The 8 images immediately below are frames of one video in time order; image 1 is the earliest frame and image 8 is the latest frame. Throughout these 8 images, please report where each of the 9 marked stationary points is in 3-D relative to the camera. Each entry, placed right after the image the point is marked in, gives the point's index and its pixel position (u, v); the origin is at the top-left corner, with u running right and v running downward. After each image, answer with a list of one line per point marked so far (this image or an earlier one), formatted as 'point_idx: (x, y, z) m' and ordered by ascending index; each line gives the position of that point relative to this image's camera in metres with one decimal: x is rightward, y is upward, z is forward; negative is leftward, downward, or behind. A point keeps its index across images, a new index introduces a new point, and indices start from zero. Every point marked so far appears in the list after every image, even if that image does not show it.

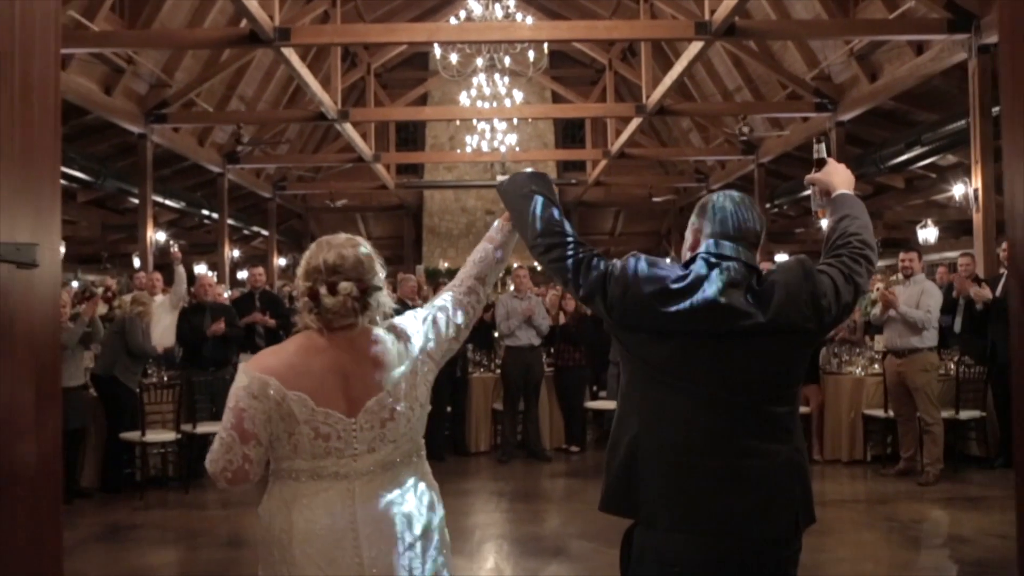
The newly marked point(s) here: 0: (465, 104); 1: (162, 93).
0: (-0.7, +2.7, +15.4) m
1: (-4.6, +2.6, +13.8) m
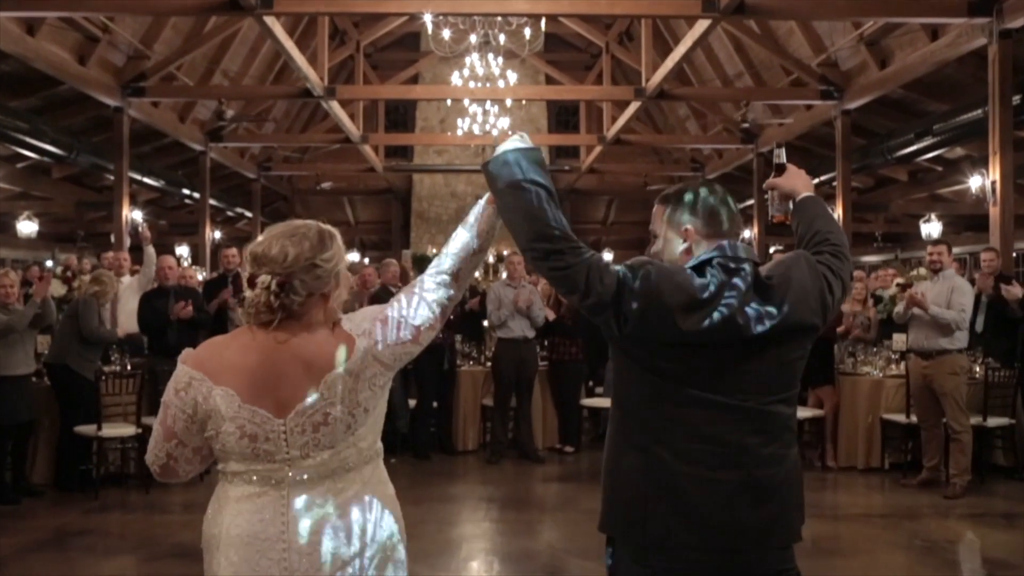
0: (-0.8, +2.9, +14.8) m
1: (-4.7, +2.8, +13.2) m
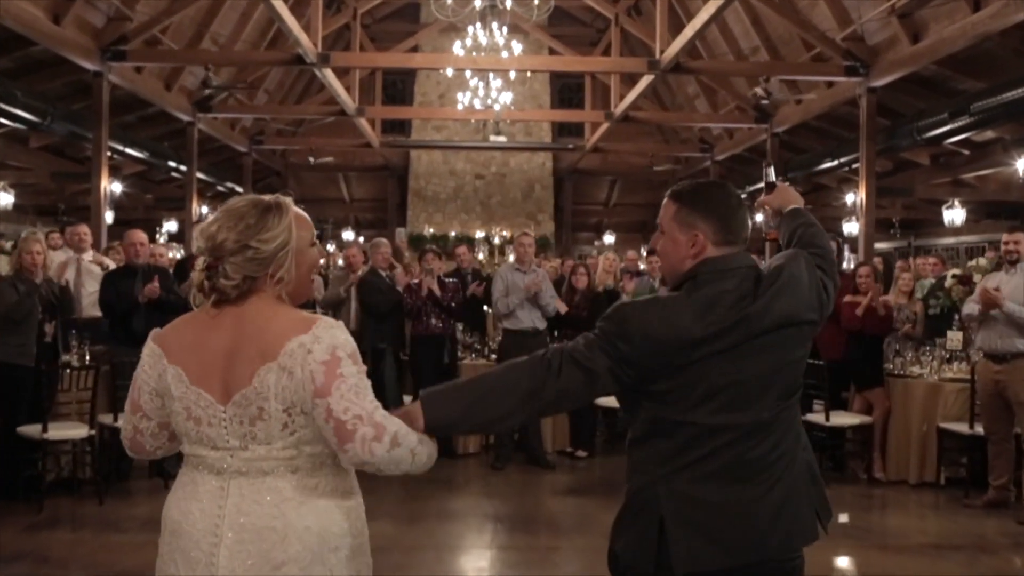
0: (-0.7, +3.1, +13.9) m
1: (-4.6, +3.1, +12.3) m
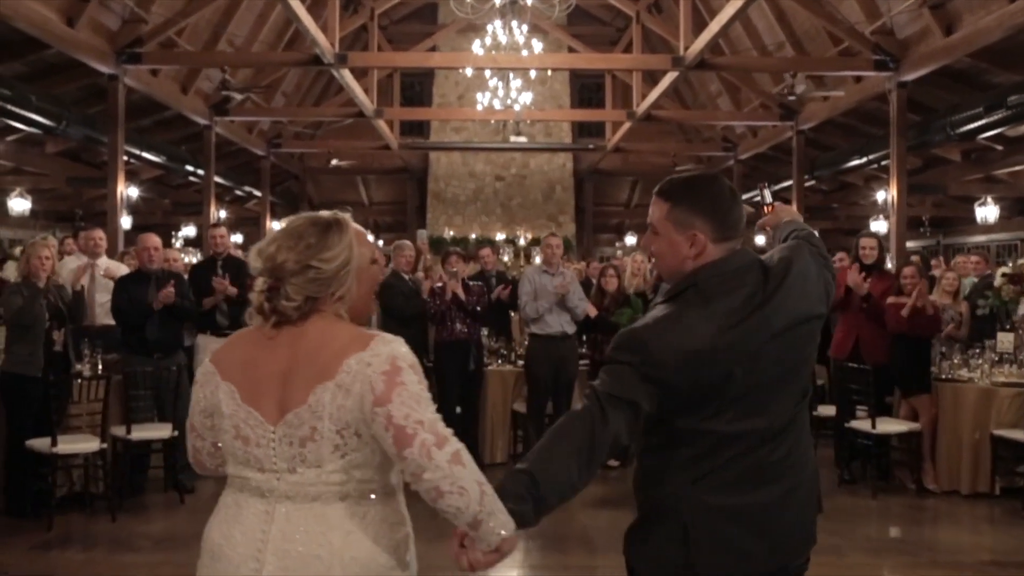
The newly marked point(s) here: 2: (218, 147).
0: (-0.4, +3.1, +13.7) m
1: (-4.4, +3.0, +12.1) m
2: (-5.3, +2.5, +18.8) m
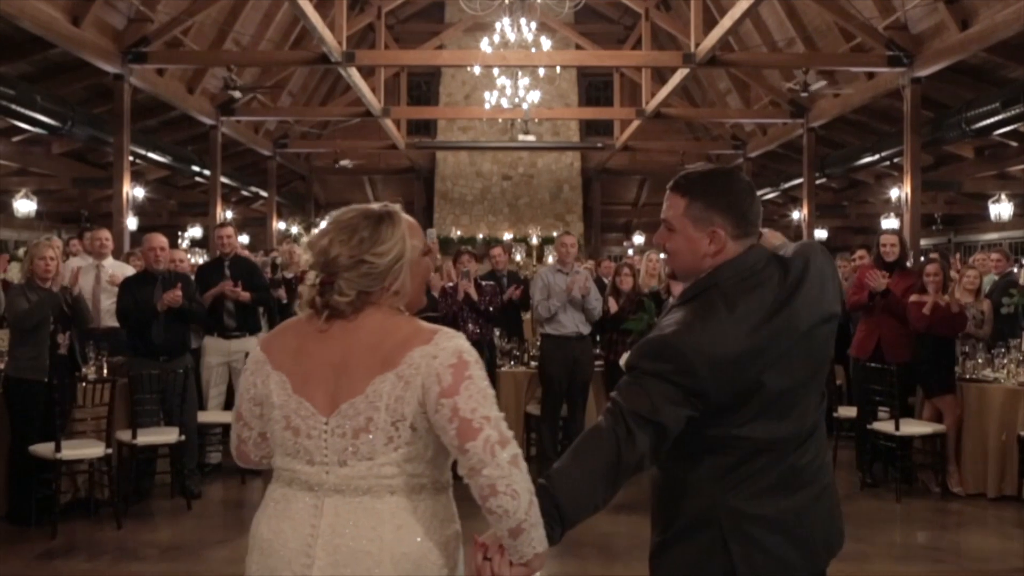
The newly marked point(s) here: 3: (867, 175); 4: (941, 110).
0: (-0.3, +3.1, +13.5) m
1: (-4.3, +3.0, +12.0) m
2: (-5.2, +2.5, +18.7) m
3: (+6.4, +2.0, +18.7) m
4: (+5.8, +2.4, +14.0) m
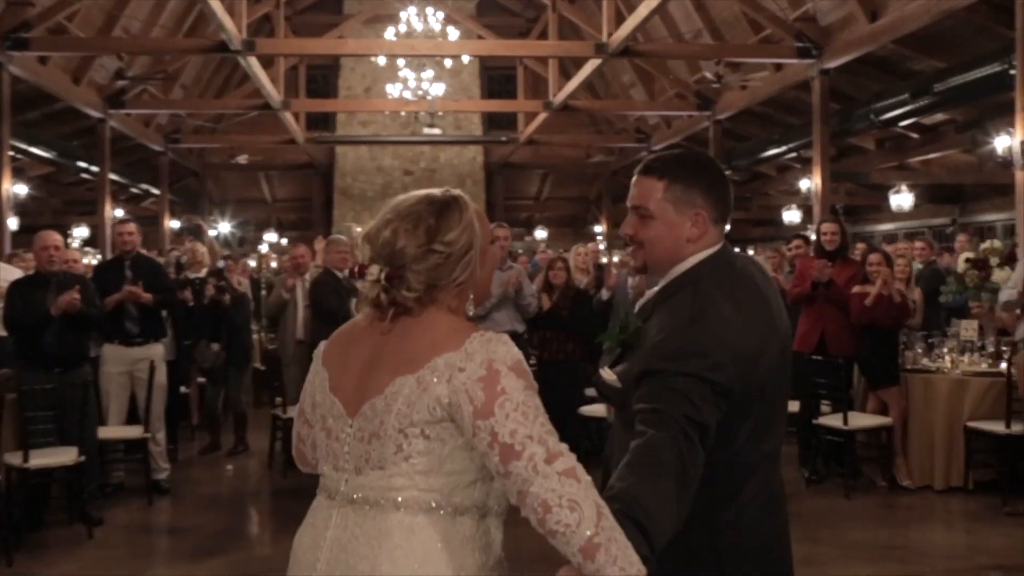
0: (-1.5, +3.1, +13.1) m
1: (-5.2, +3.0, +11.1) m
2: (-6.8, +2.5, +17.8) m
3: (+4.7, +2.2, +18.9) m
4: (+4.5, +2.5, +14.1) m
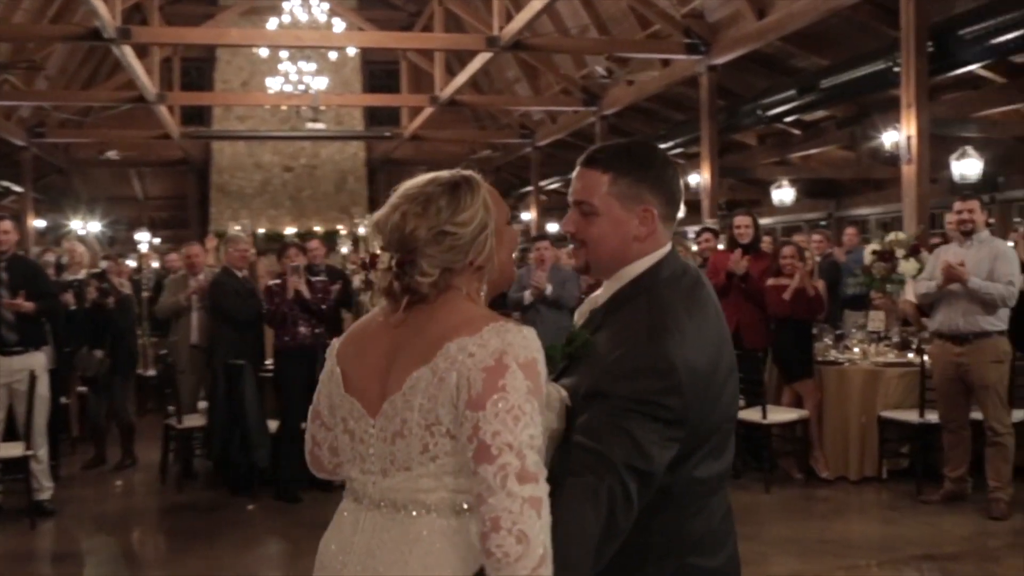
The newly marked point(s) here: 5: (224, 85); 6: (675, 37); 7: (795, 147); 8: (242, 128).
0: (-2.8, +3.1, +12.6) m
1: (-6.3, +2.9, +10.2) m
2: (-8.7, +2.4, +16.6) m
3: (+2.6, +2.3, +19.1) m
4: (+3.0, +2.6, +14.4) m
5: (-5.2, +3.7, +18.9) m
6: (+2.1, +3.2, +13.2) m
7: (+4.0, +2.0, +14.7) m
8: (-4.9, +3.0, +19.2) m
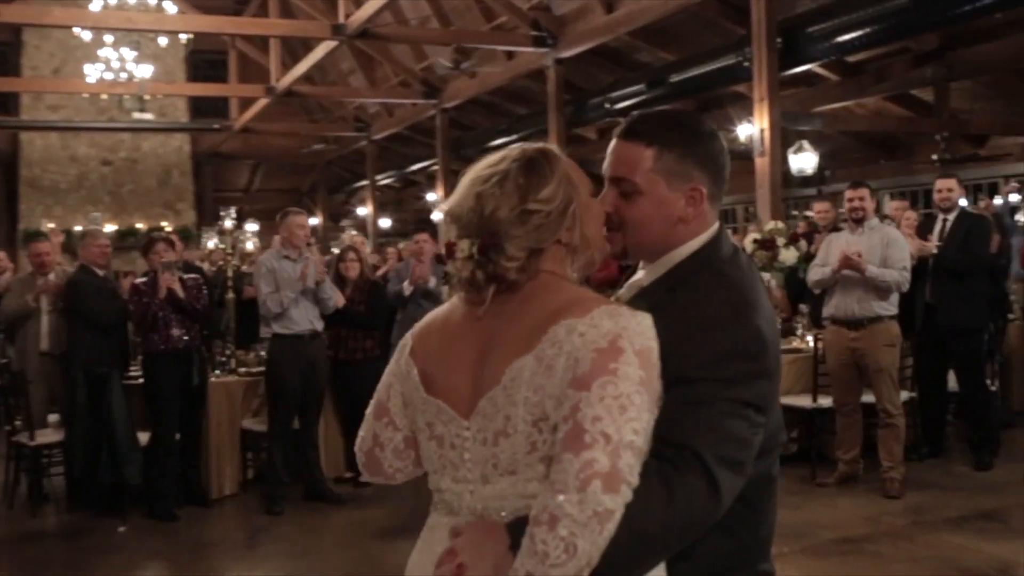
0: (-4.6, +3.1, +11.7) m
1: (-7.6, +2.8, +8.8) m
2: (-11.0, +2.3, +14.7) m
3: (-0.3, +2.4, +19.1) m
4: (+0.9, +2.7, +14.5) m
5: (-8.0, +3.7, +17.6) m
6: (+0.1, +3.3, +13.1) m
7: (+1.9, +2.1, +15.0) m
8: (-7.8, +2.9, +17.9) m
